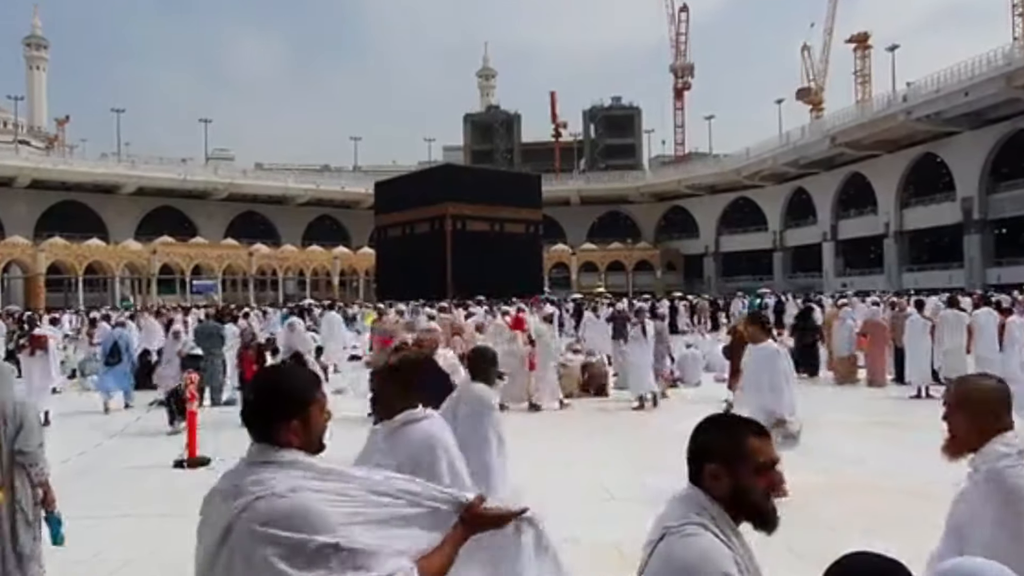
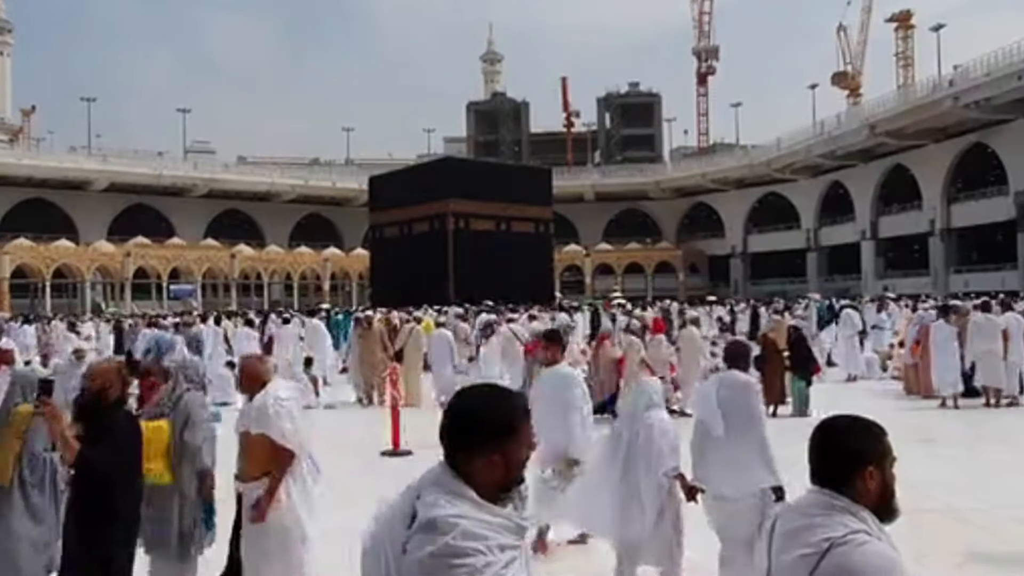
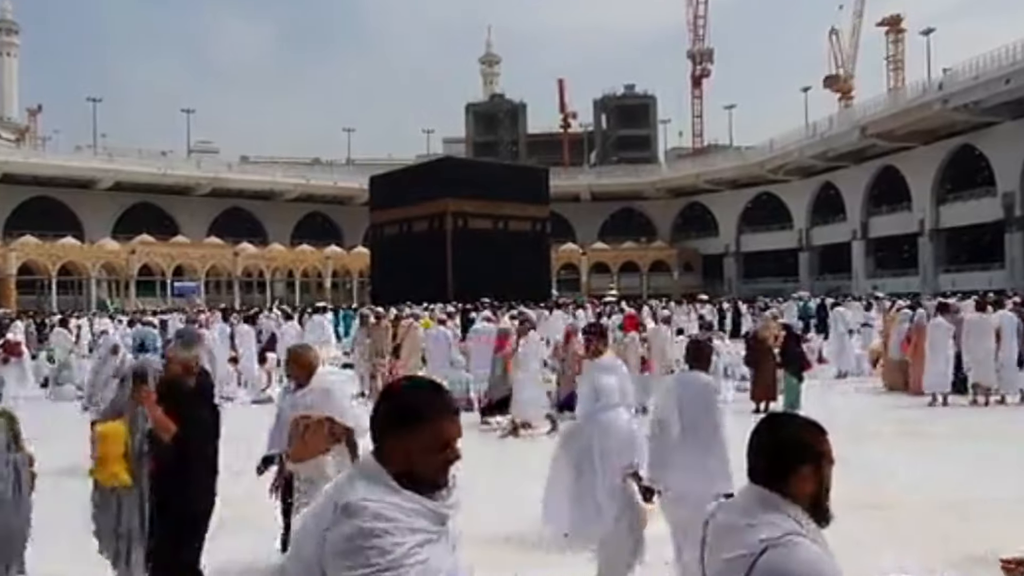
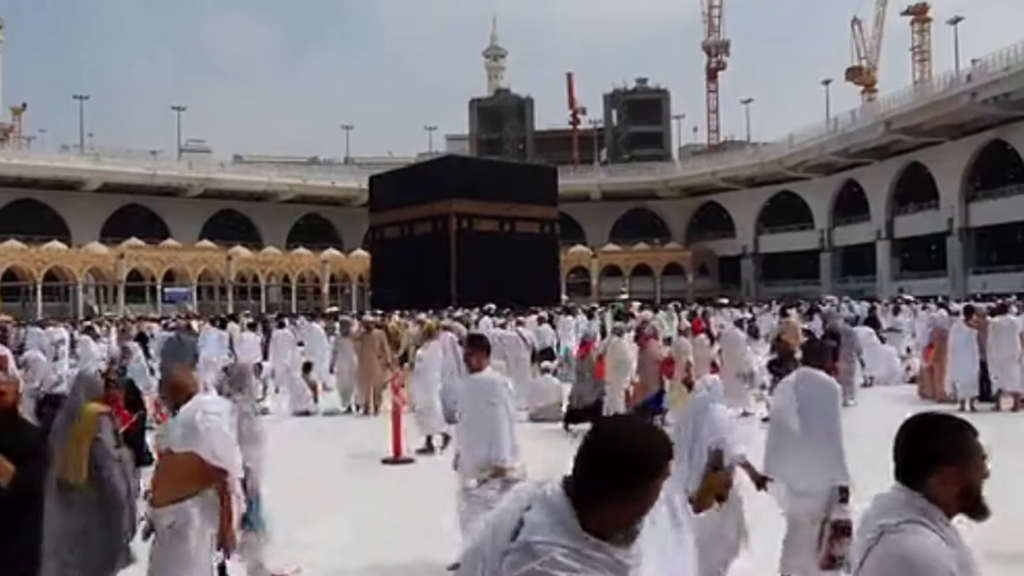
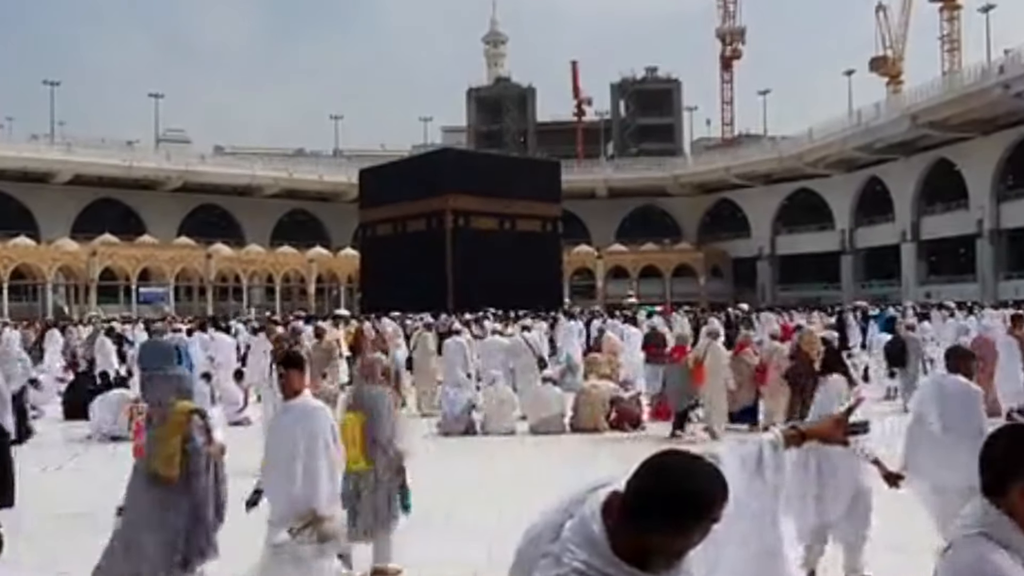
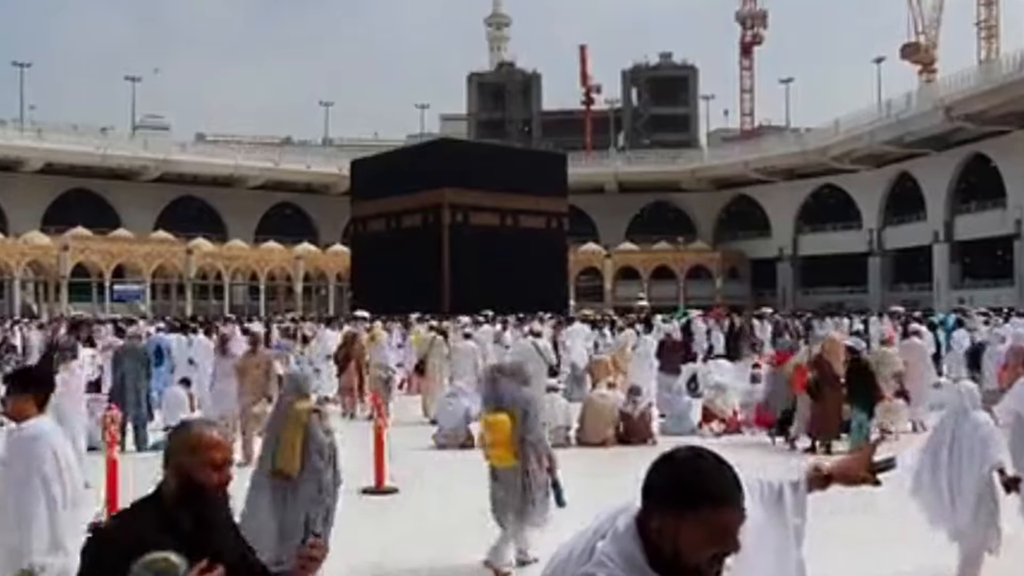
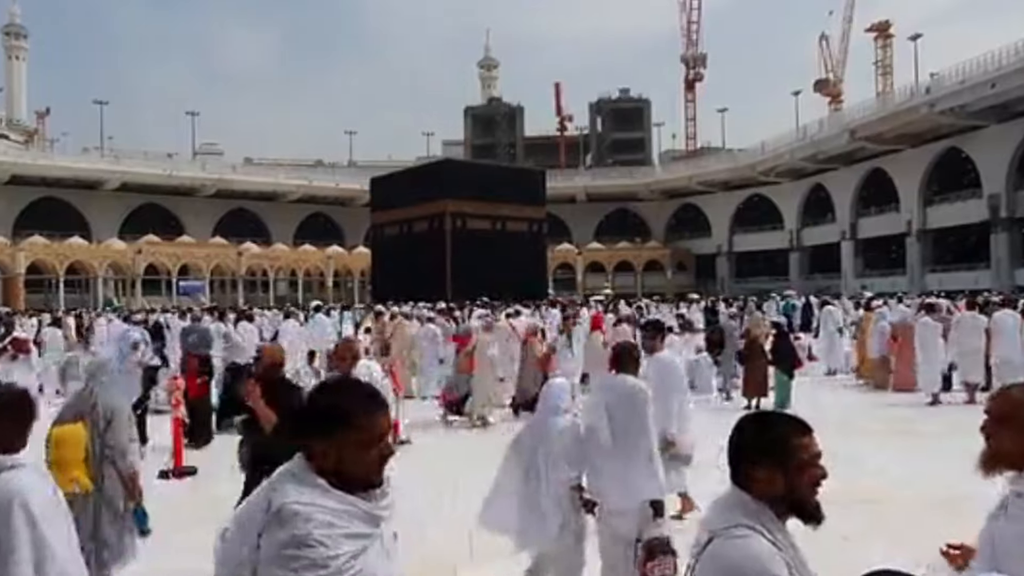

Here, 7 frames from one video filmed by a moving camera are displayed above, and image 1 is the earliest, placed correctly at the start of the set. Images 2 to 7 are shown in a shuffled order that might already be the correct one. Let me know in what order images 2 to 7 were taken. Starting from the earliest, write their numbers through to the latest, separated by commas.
7, 3, 2, 4, 5, 6
